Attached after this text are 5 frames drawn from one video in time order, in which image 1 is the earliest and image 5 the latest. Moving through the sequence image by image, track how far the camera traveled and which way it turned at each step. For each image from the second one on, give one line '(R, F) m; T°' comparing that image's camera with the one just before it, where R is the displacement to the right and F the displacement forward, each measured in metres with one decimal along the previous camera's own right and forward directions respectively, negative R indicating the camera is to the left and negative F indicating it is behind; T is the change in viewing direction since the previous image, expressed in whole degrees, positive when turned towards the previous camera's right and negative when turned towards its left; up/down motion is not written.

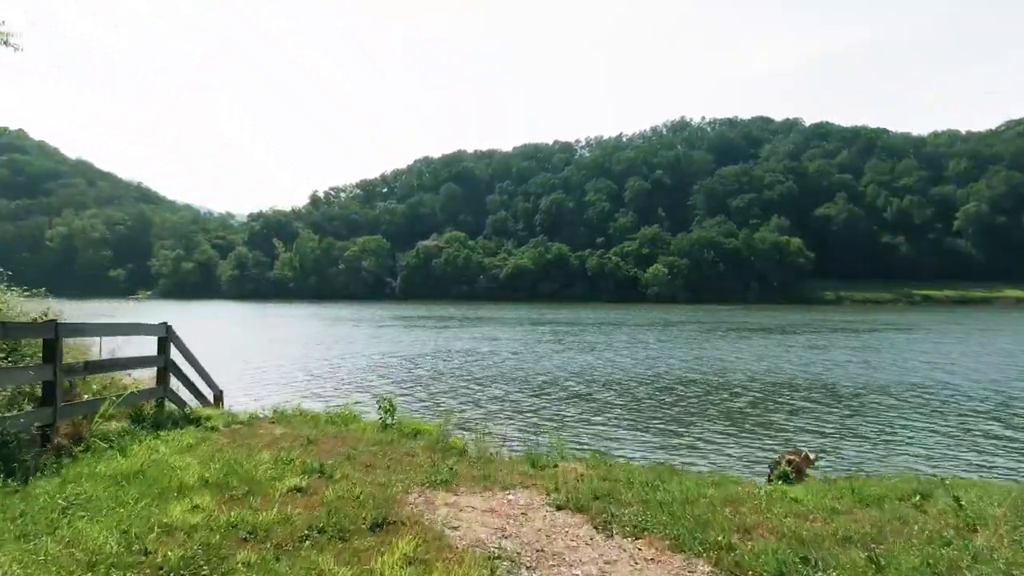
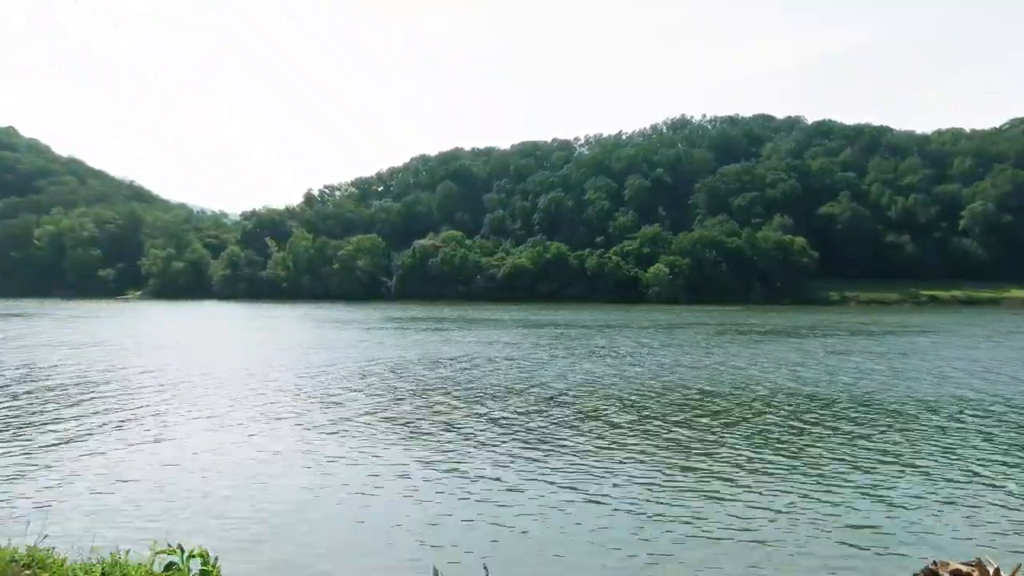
(+0.1, +2.6) m; 0°
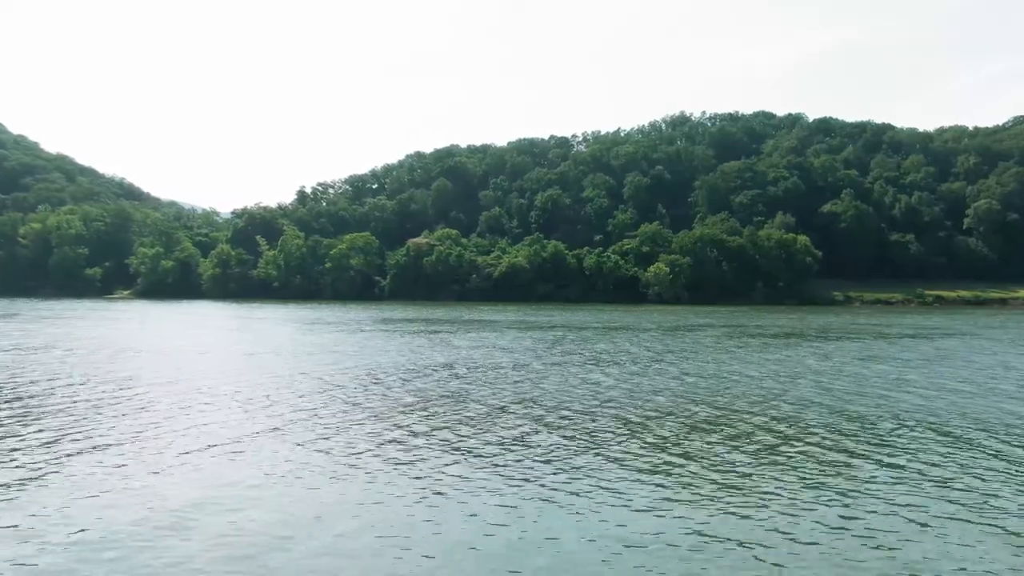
(0.0, +2.9) m; 0°
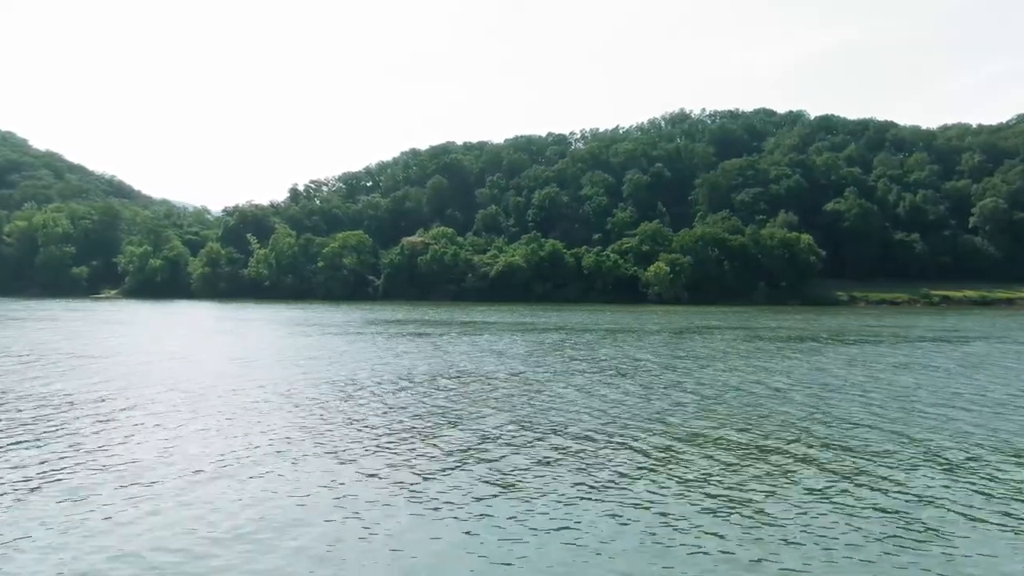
(+0.1, +2.8) m; 0°
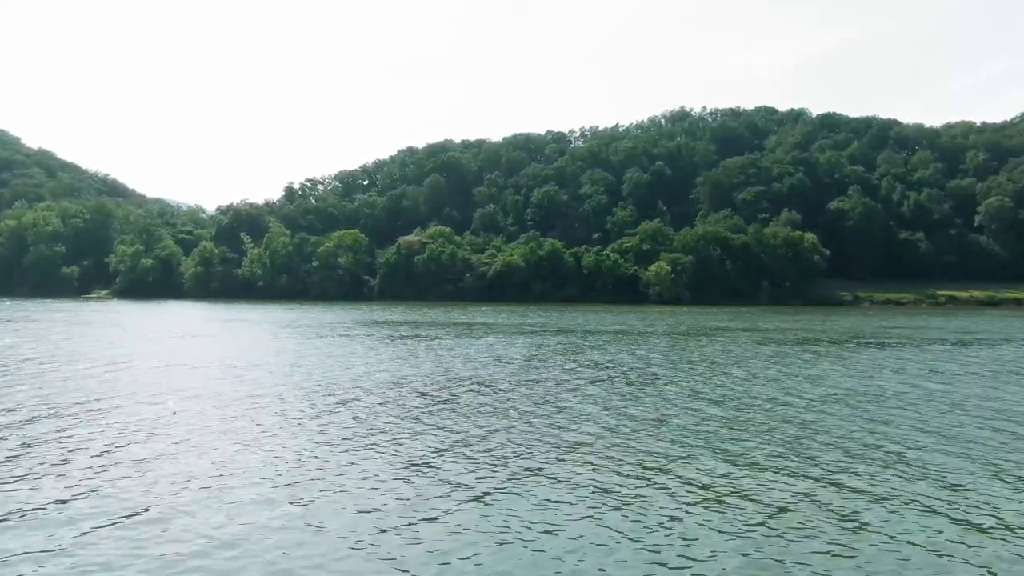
(+0.1, +2.1) m; 0°
